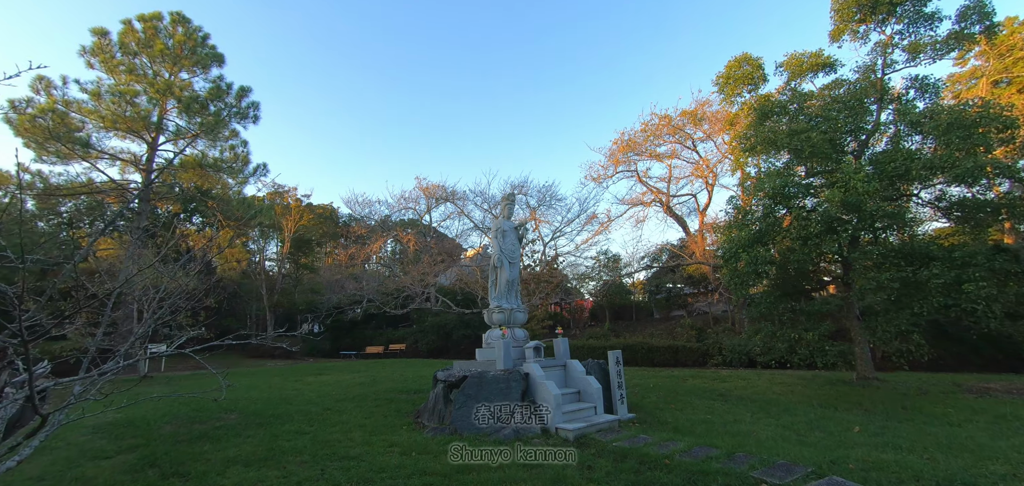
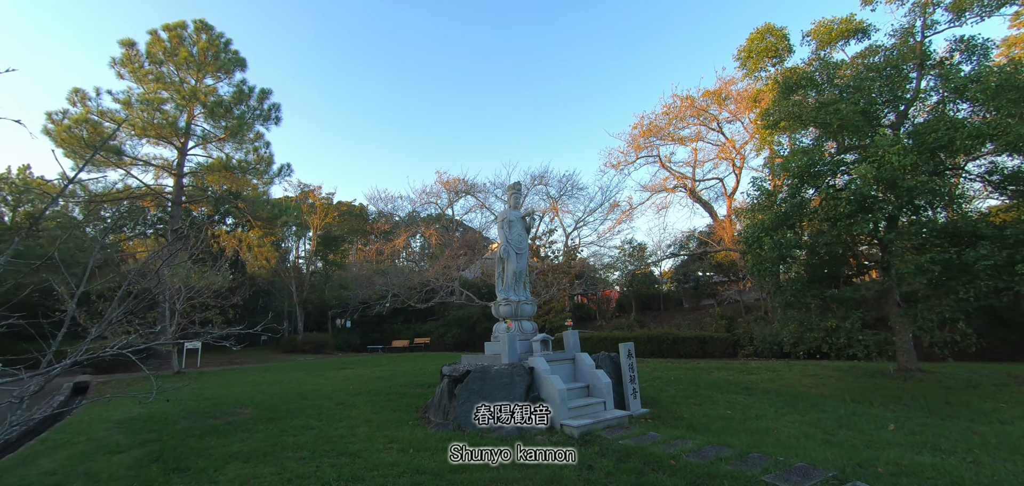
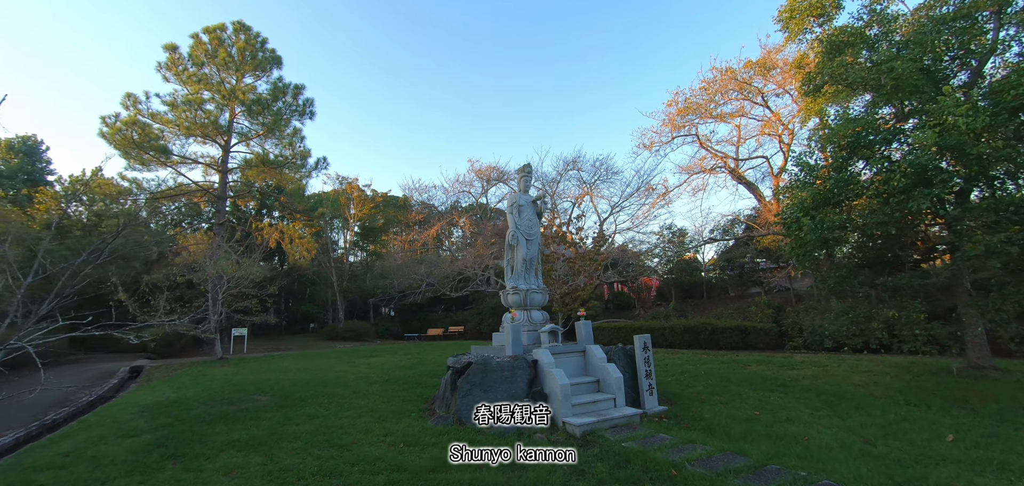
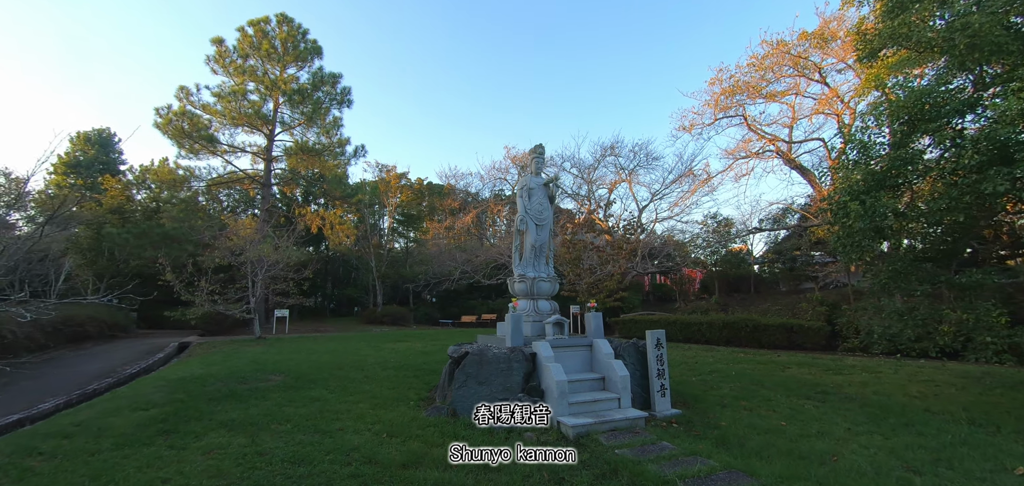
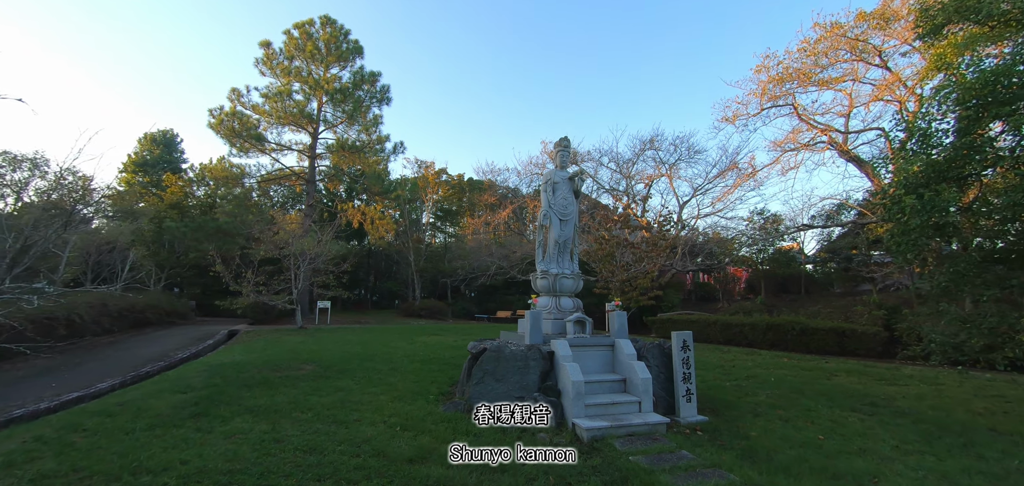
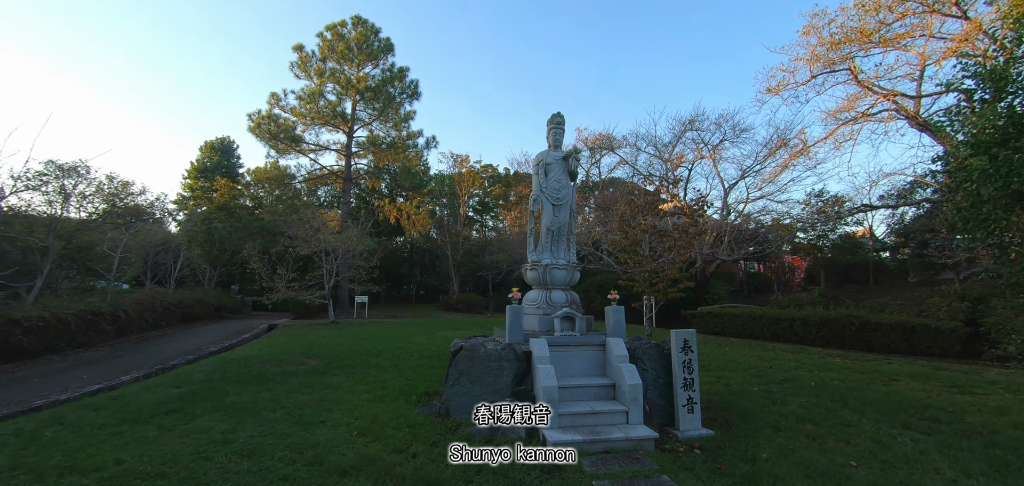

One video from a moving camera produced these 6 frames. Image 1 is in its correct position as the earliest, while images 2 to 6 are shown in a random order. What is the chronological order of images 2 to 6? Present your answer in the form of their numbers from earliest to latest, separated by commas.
2, 3, 4, 5, 6
